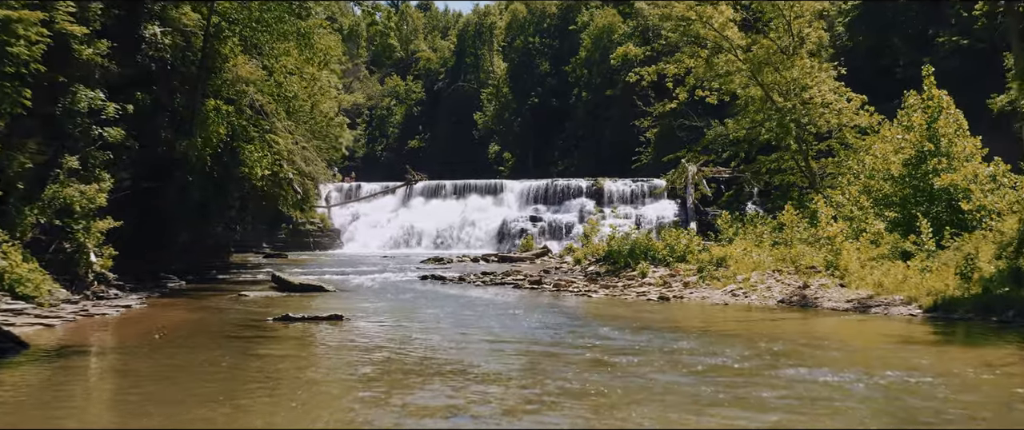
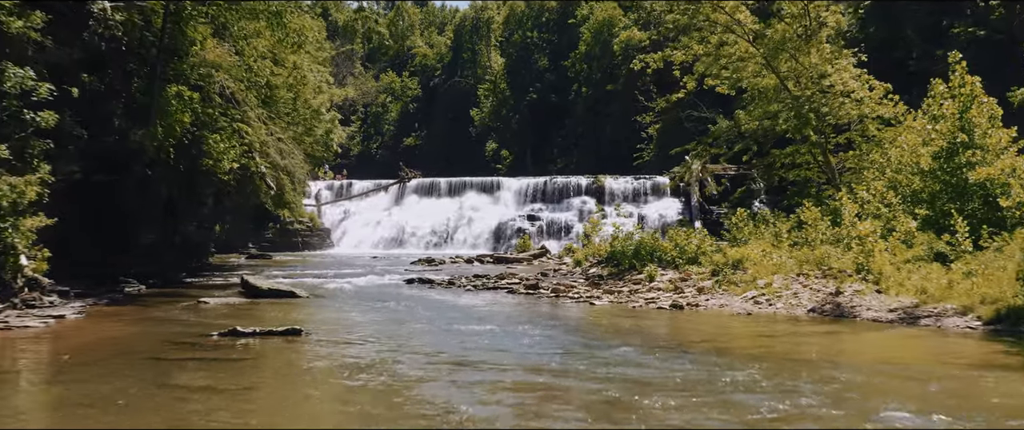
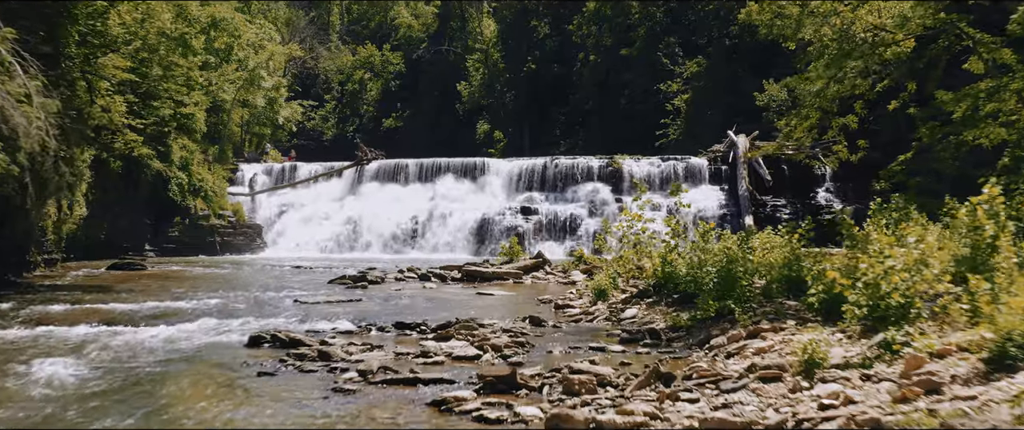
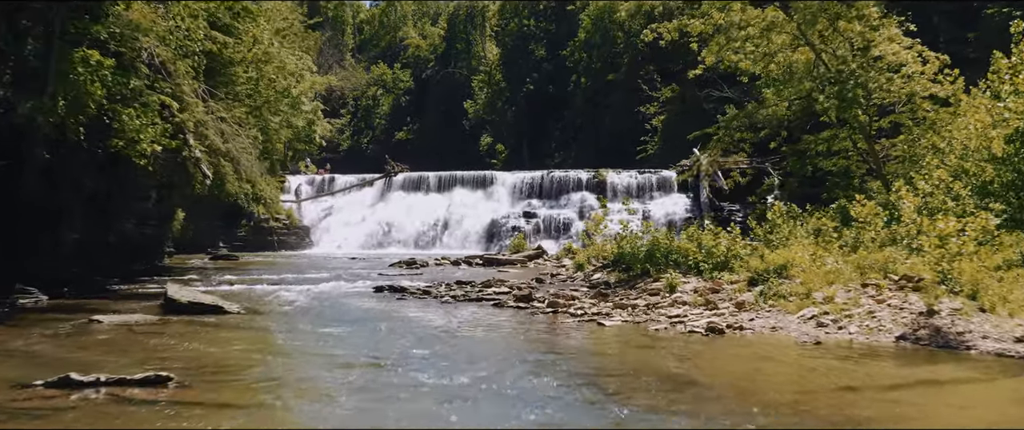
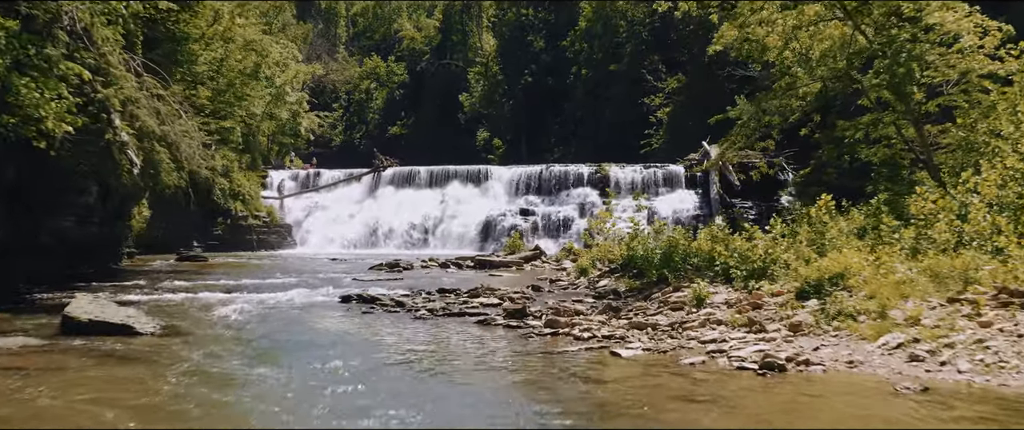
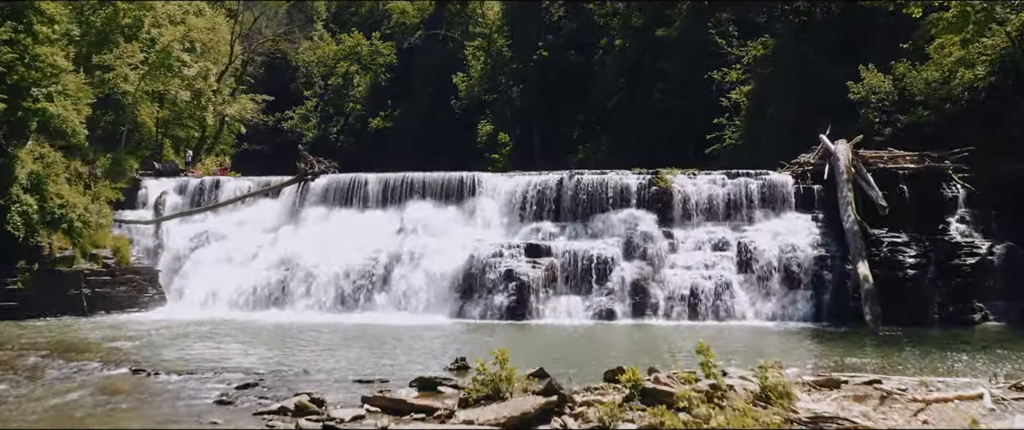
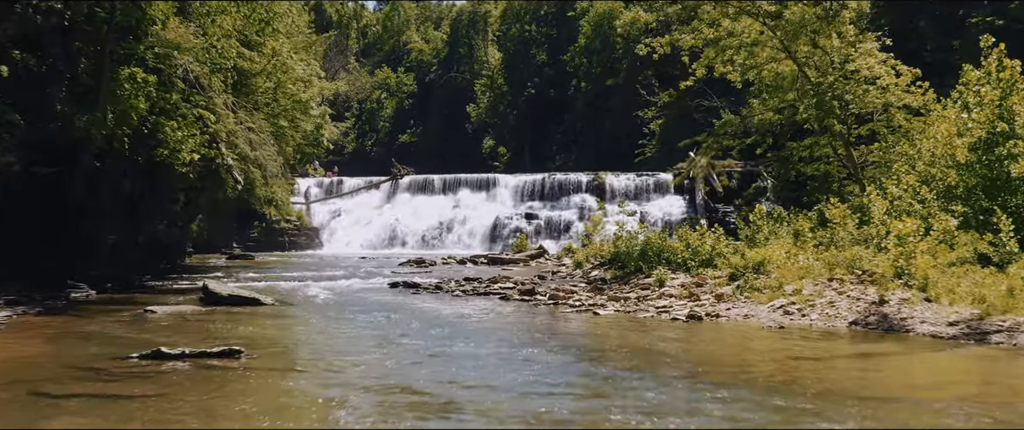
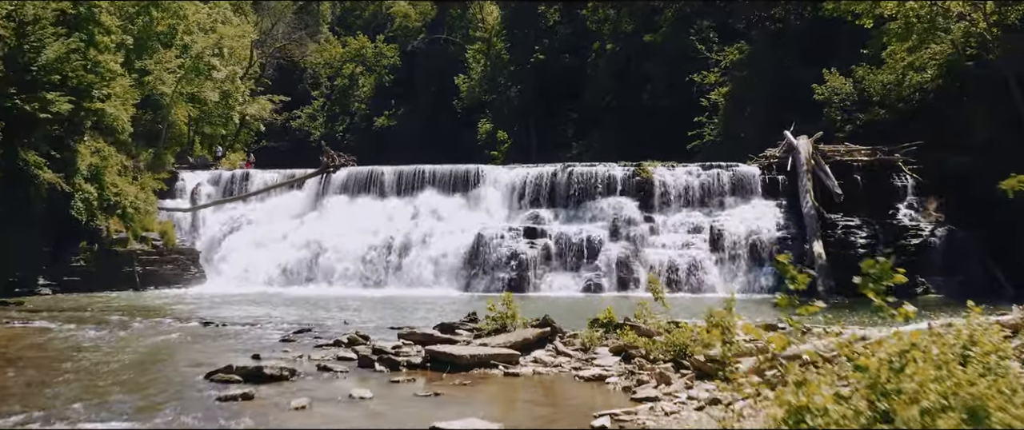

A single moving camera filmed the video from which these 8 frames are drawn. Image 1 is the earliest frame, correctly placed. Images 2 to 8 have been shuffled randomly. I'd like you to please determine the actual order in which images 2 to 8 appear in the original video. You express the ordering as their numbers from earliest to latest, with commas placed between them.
2, 7, 4, 5, 3, 8, 6
